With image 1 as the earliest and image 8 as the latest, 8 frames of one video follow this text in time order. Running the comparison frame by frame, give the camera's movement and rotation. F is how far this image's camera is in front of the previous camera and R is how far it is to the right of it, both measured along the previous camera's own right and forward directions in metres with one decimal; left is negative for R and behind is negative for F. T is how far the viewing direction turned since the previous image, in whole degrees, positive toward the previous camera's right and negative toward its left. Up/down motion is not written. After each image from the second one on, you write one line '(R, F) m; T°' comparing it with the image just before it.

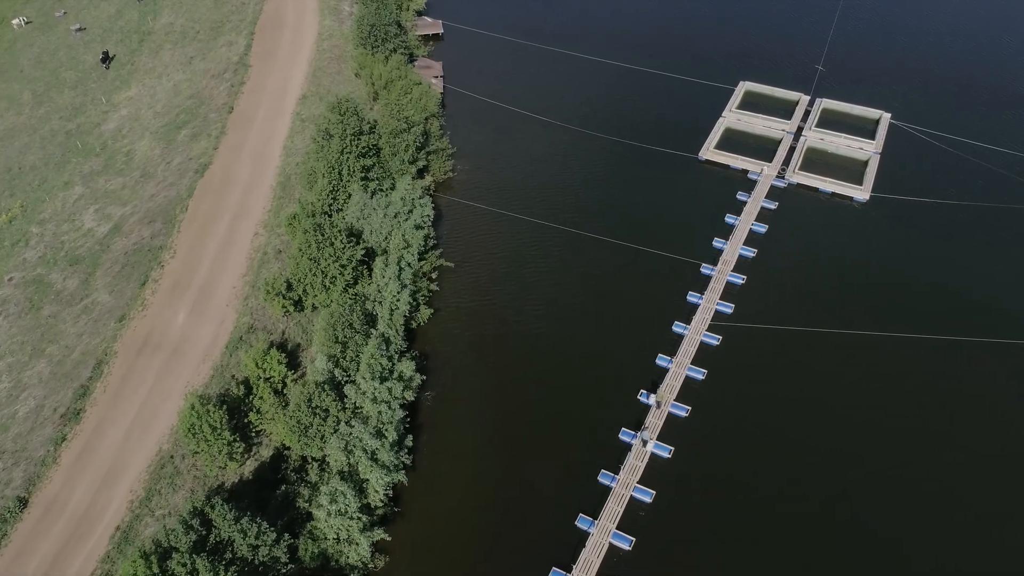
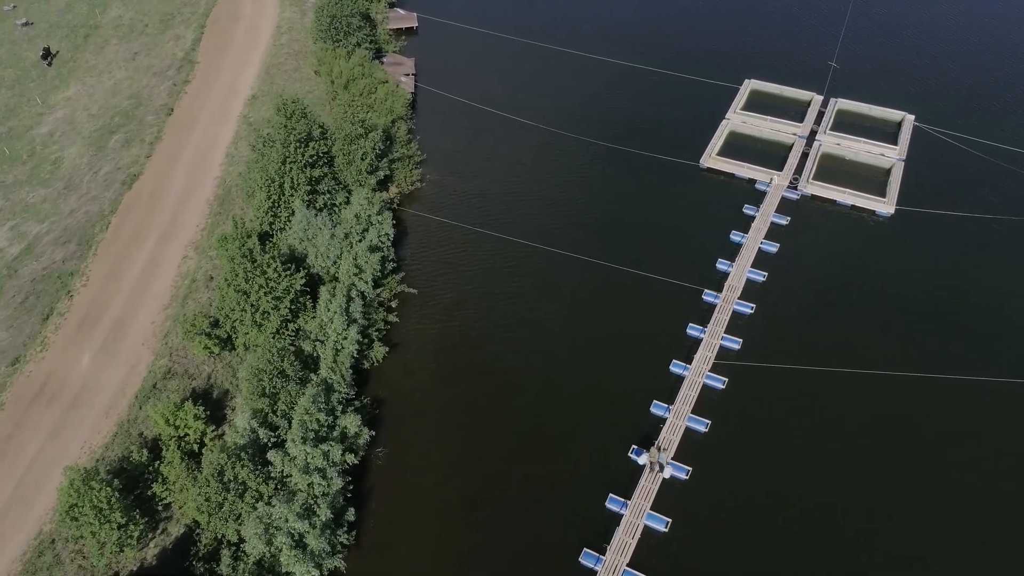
(+1.6, +7.2) m; 0°
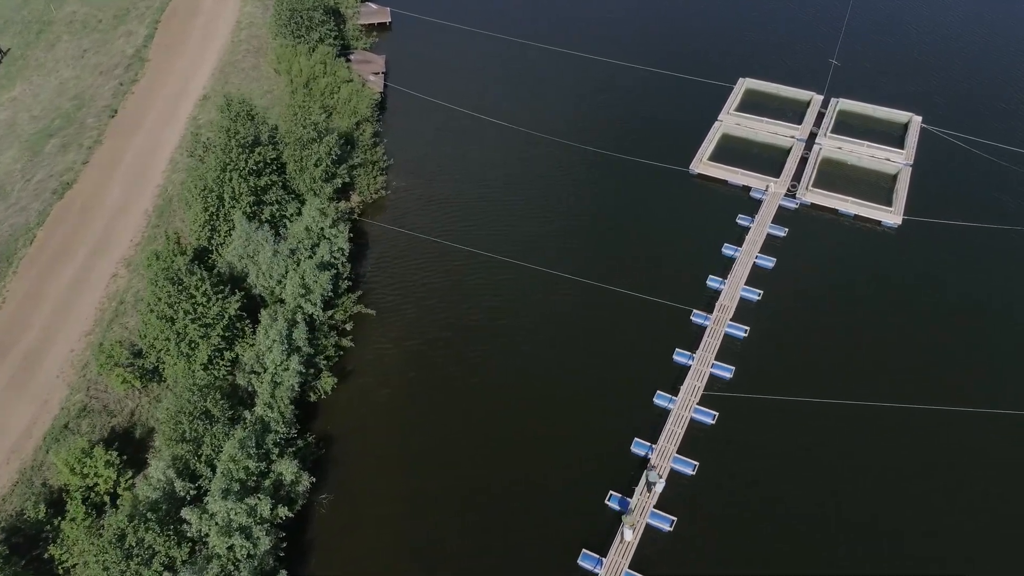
(+1.7, +4.4) m; 0°
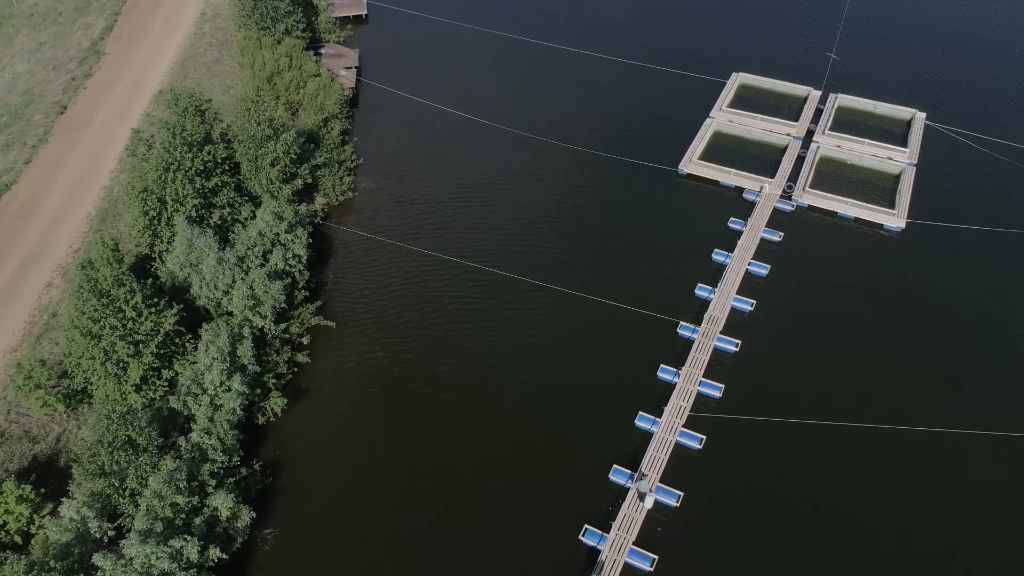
(+1.4, +3.3) m; 0°
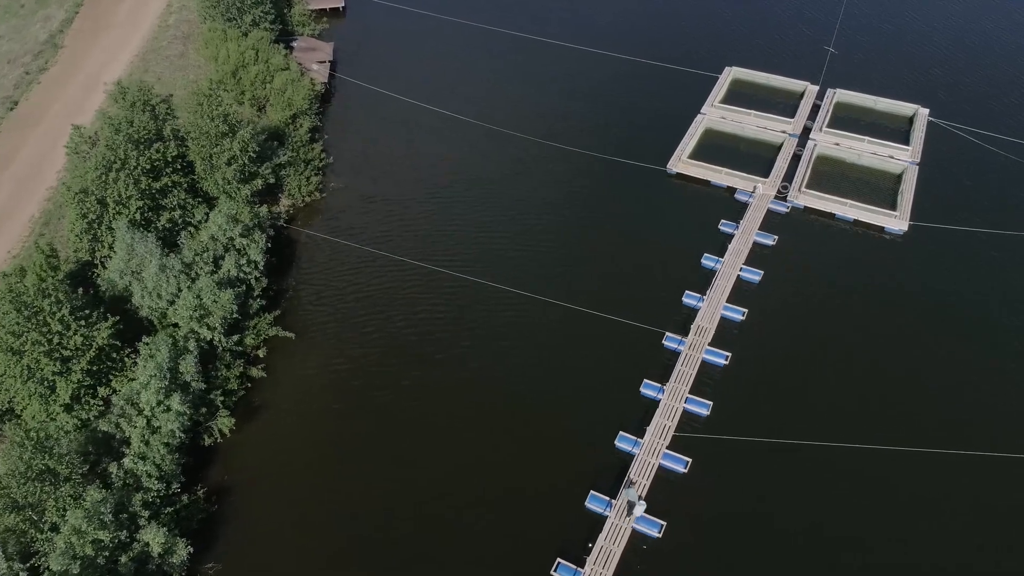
(+1.3, +2.7) m; 0°
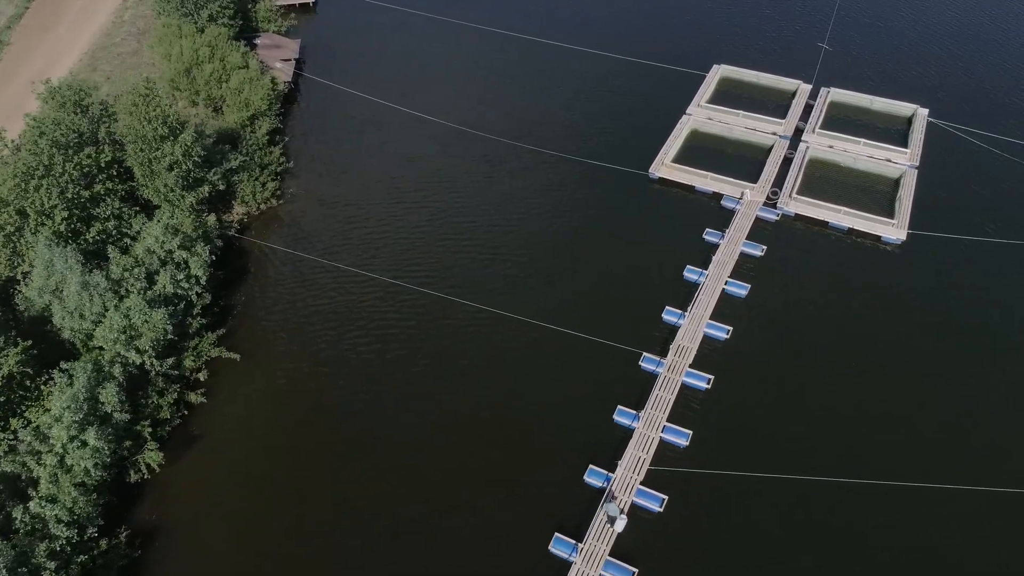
(+1.5, +2.9) m; 0°
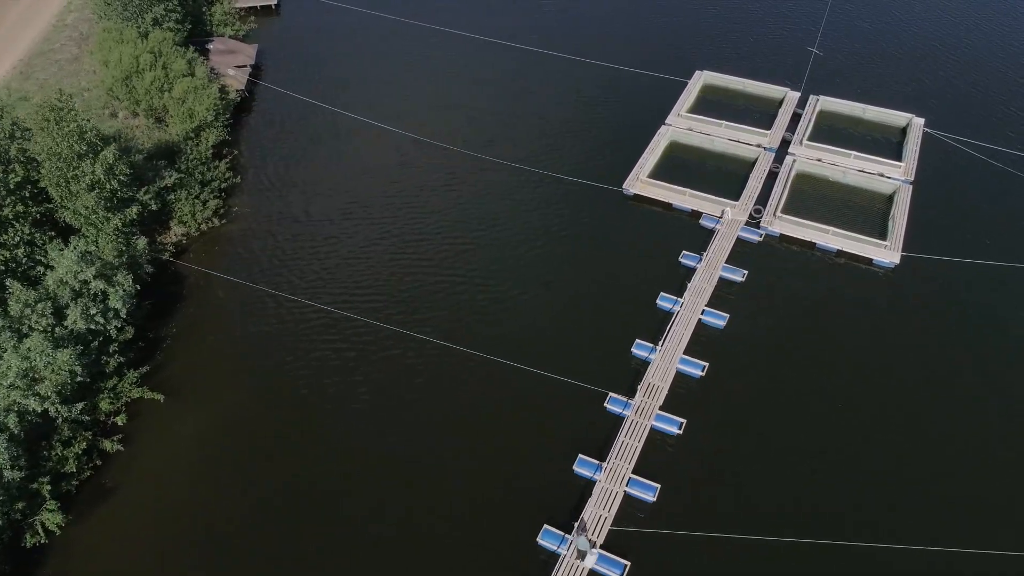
(+1.8, +3.1) m; 0°
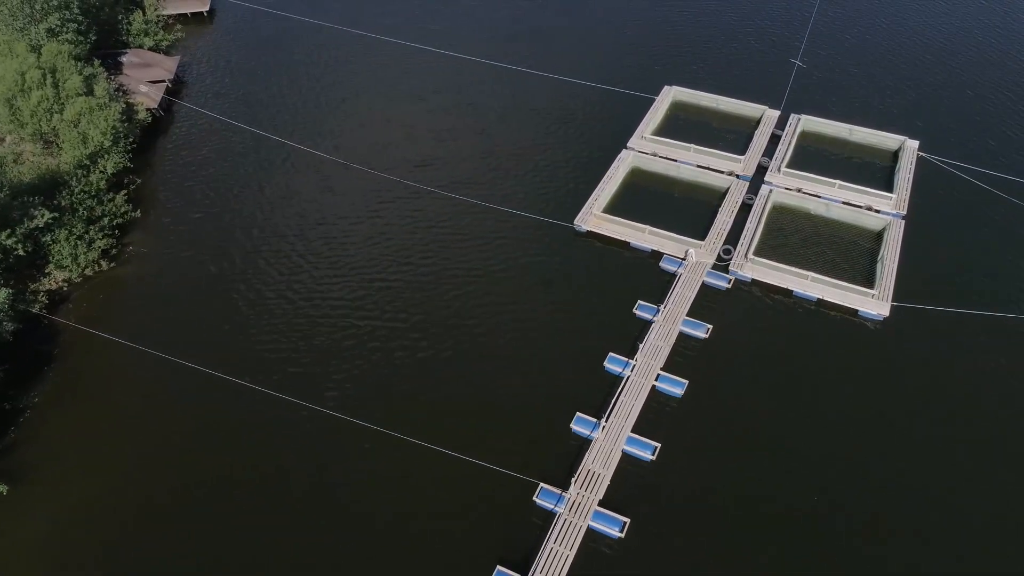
(+2.9, +4.9) m; 0°
